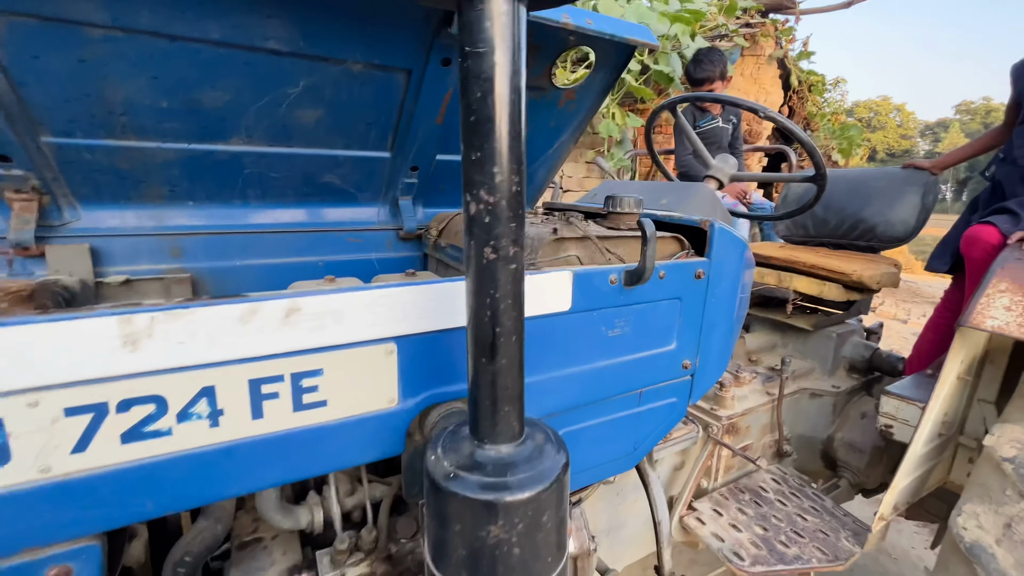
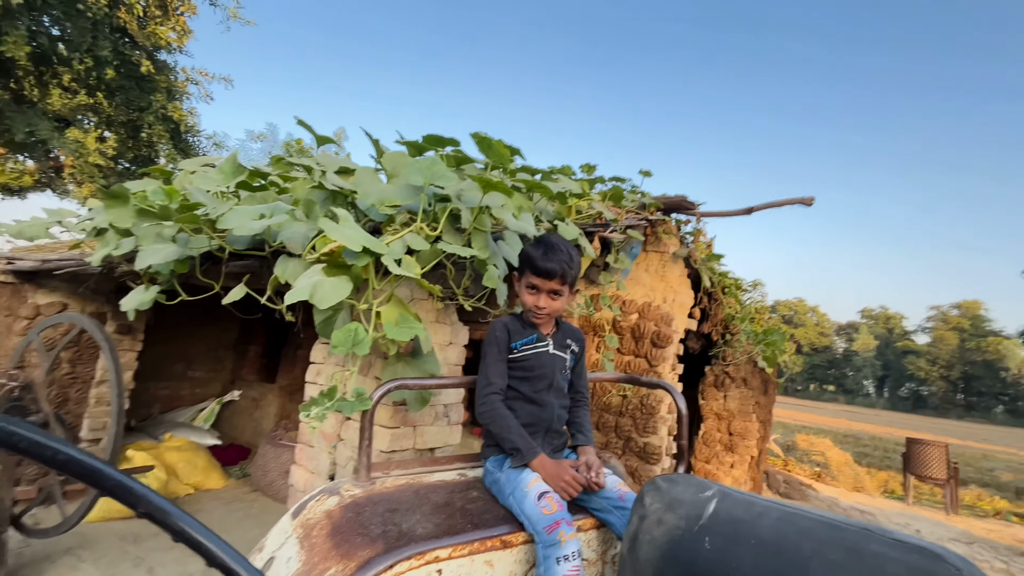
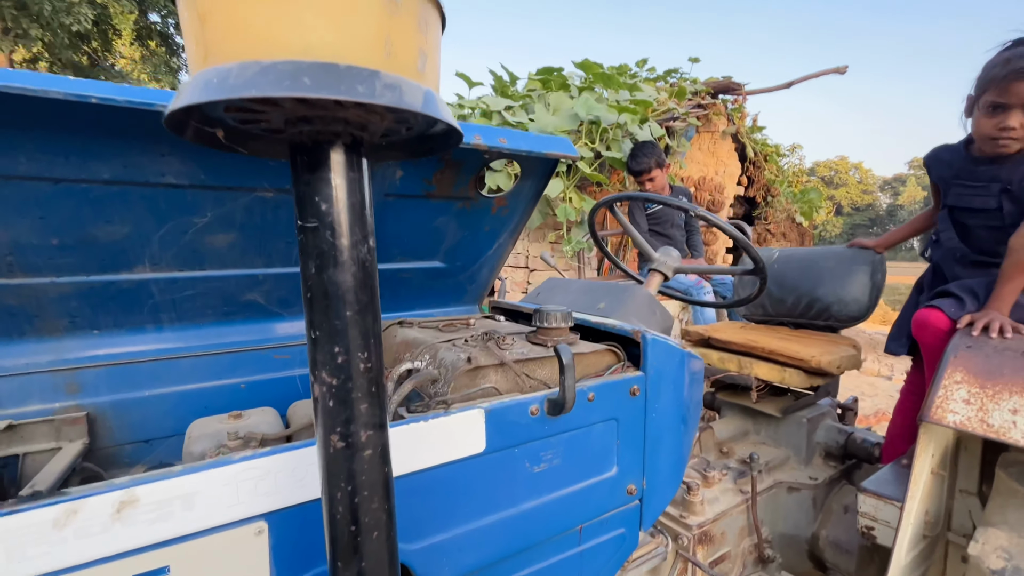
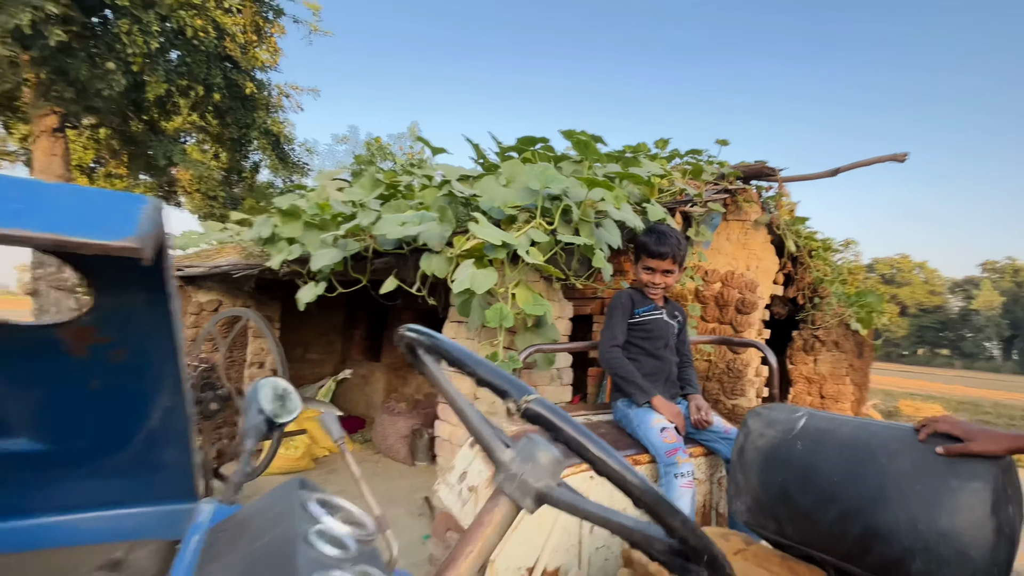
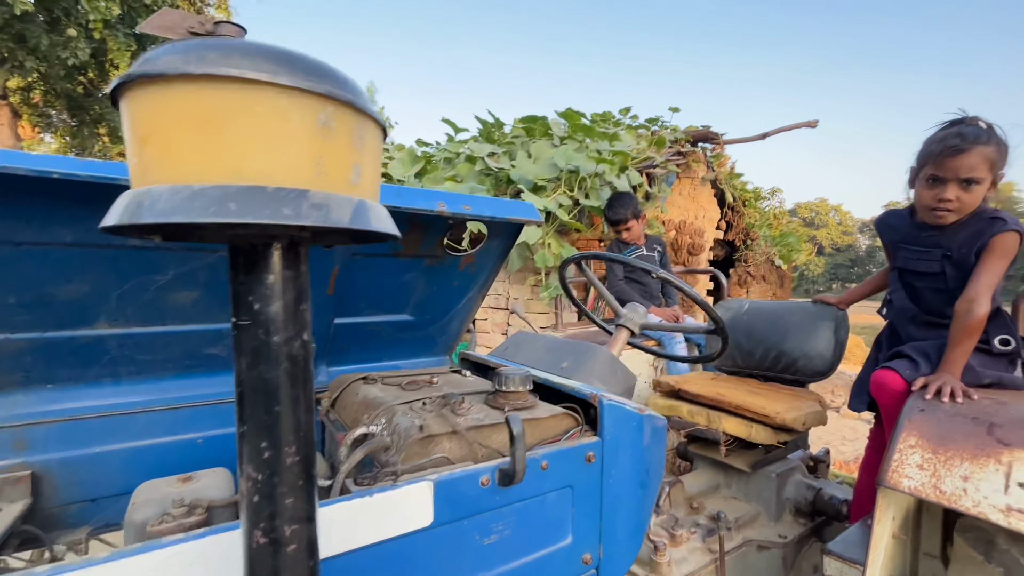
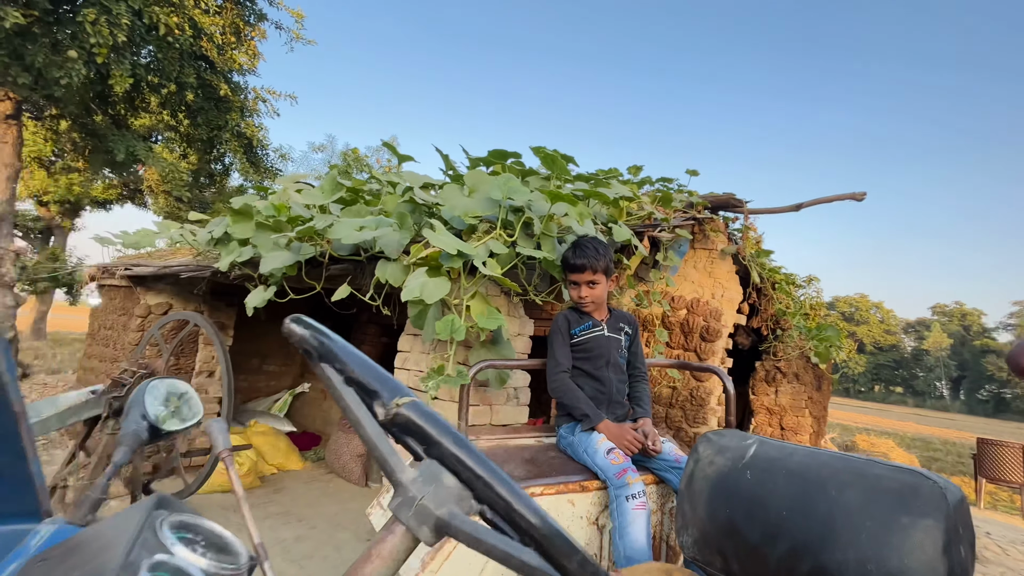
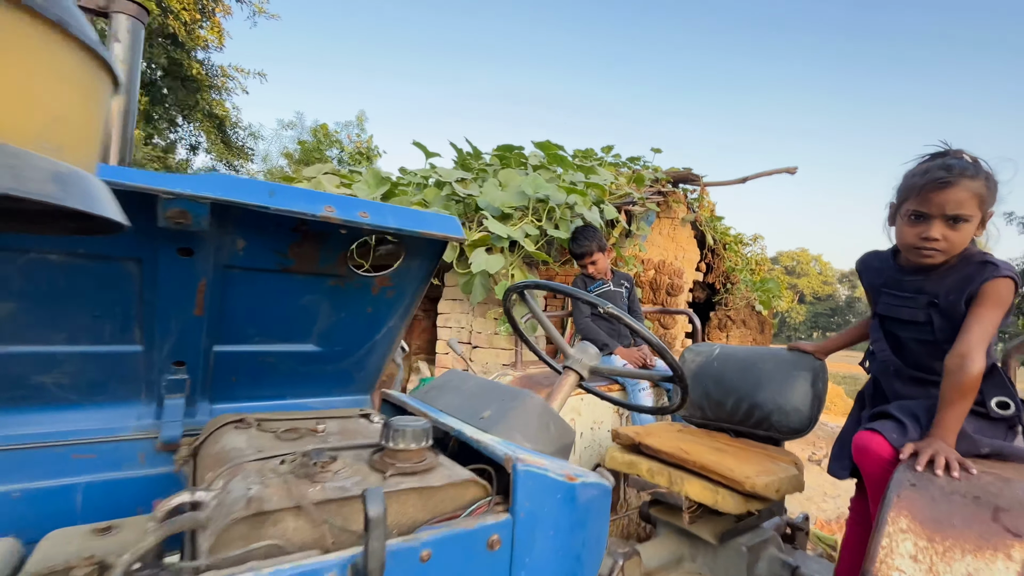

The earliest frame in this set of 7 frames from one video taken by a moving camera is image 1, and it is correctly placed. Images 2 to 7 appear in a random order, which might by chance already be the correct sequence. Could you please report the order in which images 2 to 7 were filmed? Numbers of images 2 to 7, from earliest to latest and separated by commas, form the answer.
3, 5, 7, 6, 2, 4
